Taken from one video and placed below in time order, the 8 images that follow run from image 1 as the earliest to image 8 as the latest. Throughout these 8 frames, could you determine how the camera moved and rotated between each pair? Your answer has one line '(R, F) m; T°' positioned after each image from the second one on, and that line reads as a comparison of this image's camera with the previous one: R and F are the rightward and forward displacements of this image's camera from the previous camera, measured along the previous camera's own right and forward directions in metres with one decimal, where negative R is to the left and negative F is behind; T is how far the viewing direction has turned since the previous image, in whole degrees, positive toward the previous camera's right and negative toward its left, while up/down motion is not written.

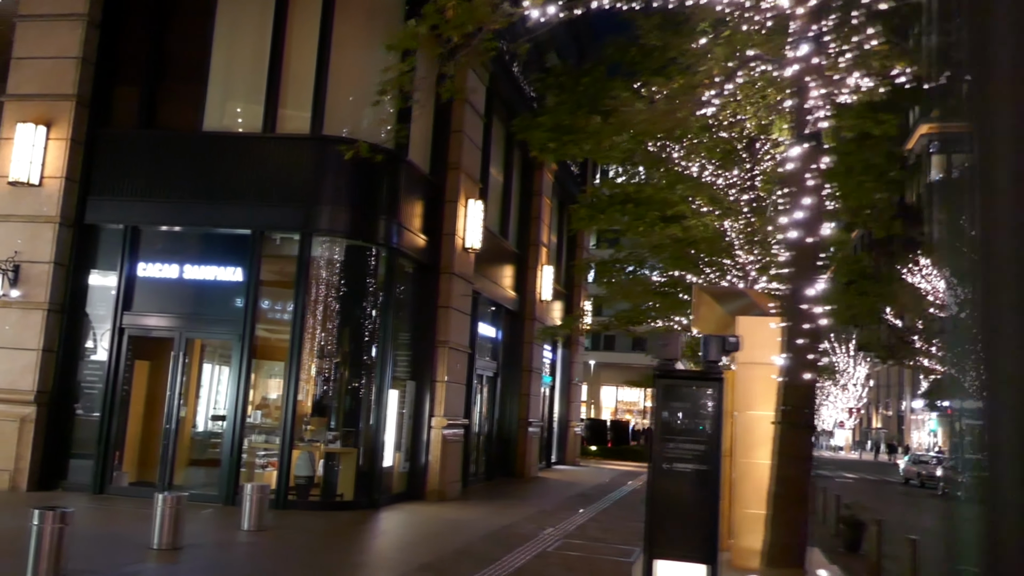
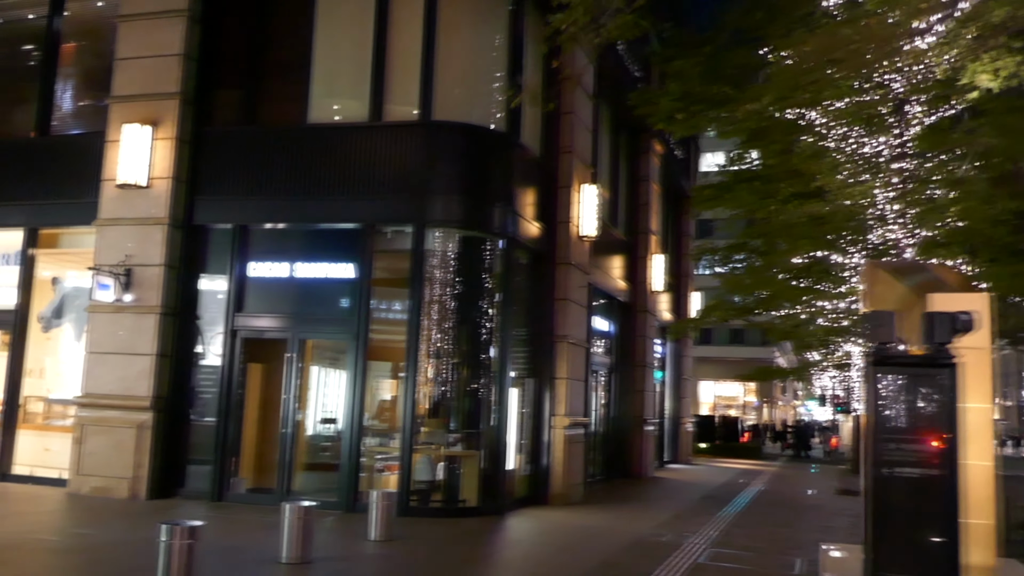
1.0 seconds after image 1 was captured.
(-0.6, +0.9) m; -5°
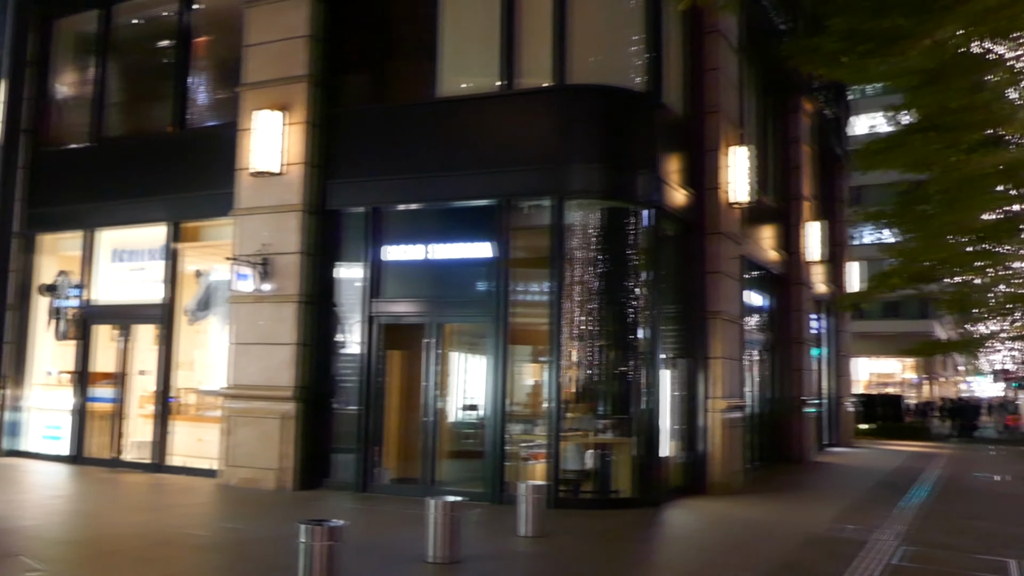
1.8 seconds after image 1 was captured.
(-0.2, +0.9) m; -9°
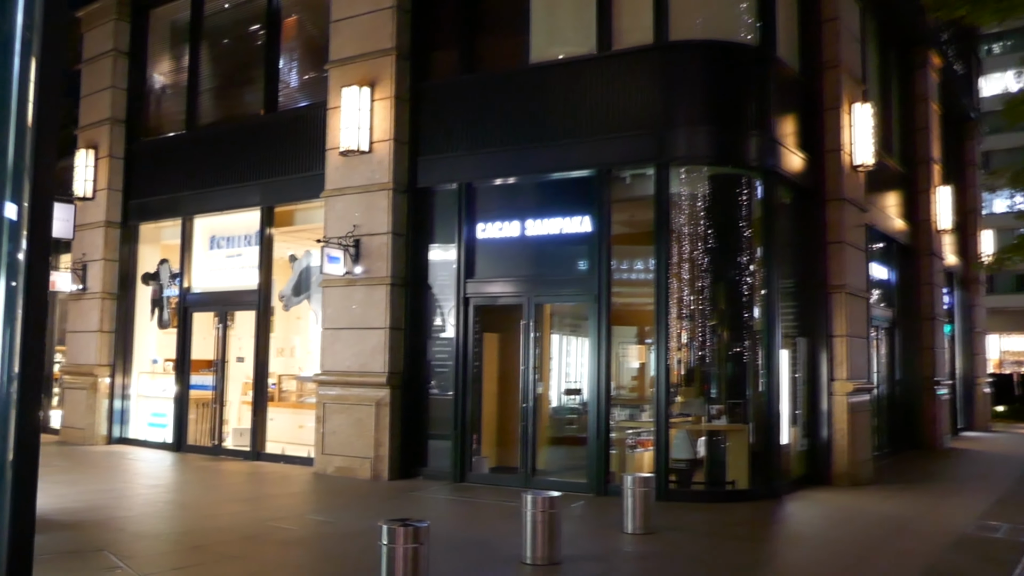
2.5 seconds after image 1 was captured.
(0.0, +0.8) m; -7°
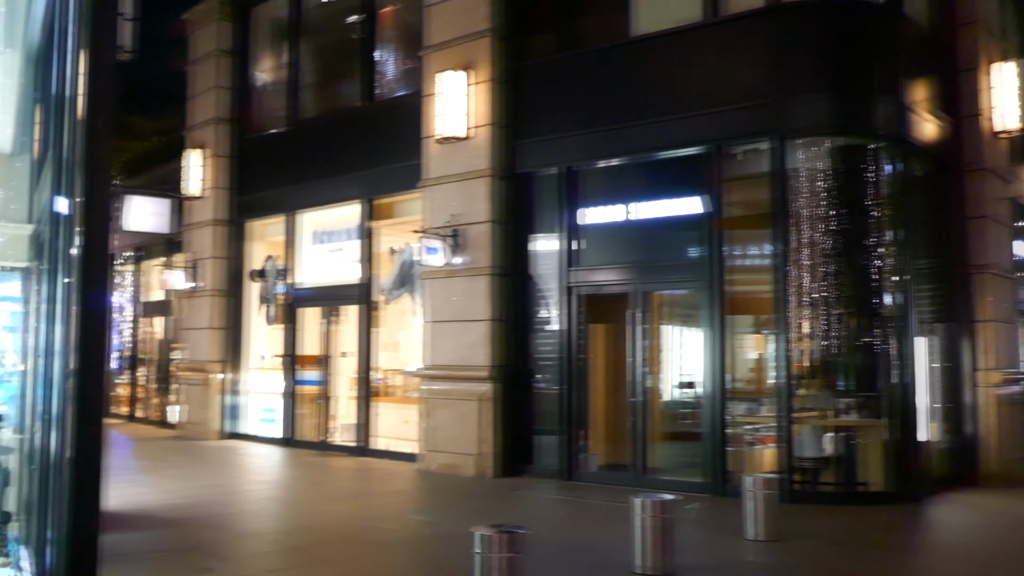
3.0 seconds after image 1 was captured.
(+0.1, +0.6) m; -7°
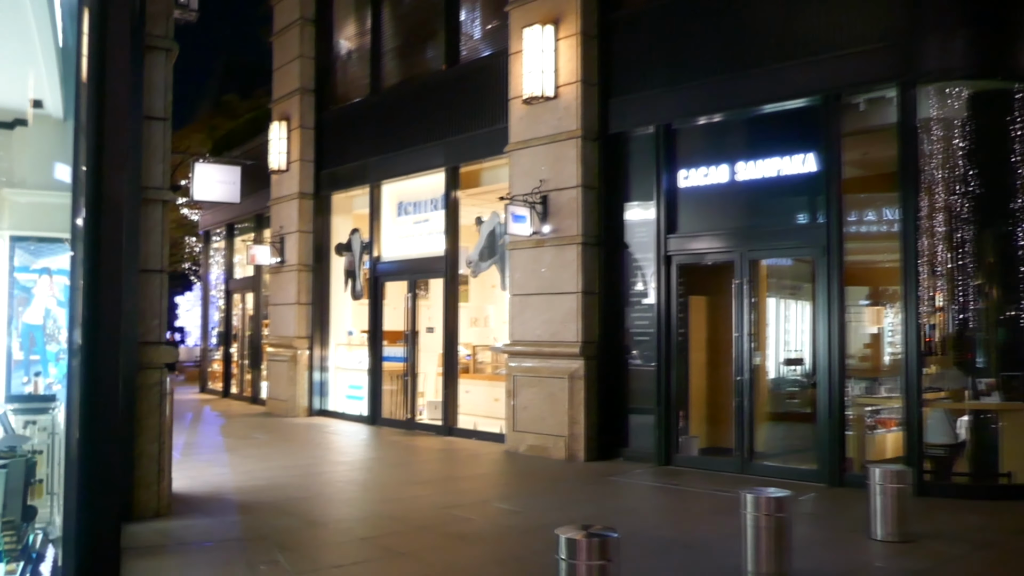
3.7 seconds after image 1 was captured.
(0.0, +0.8) m; -6°
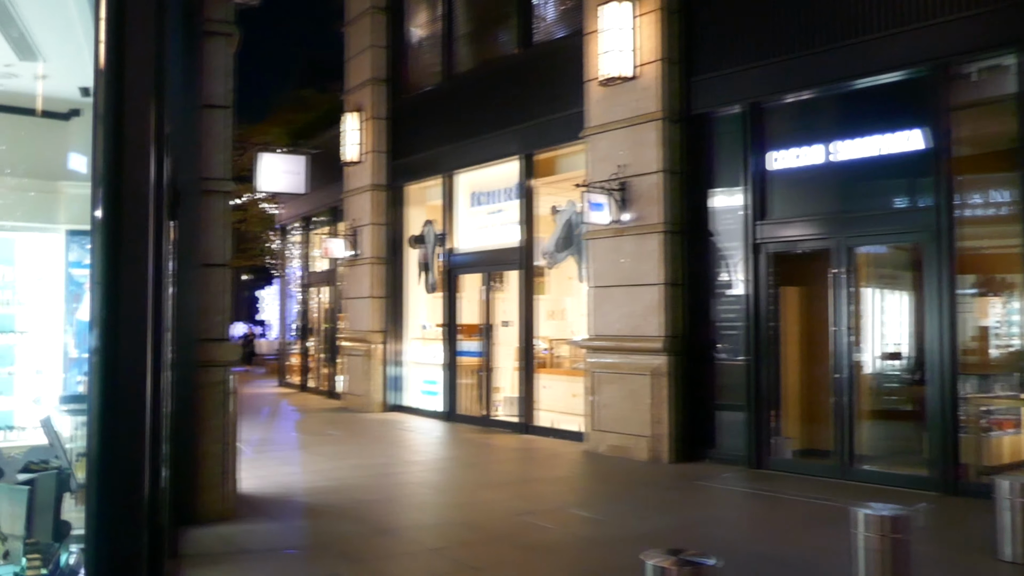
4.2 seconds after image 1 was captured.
(0.0, +0.5) m; -5°
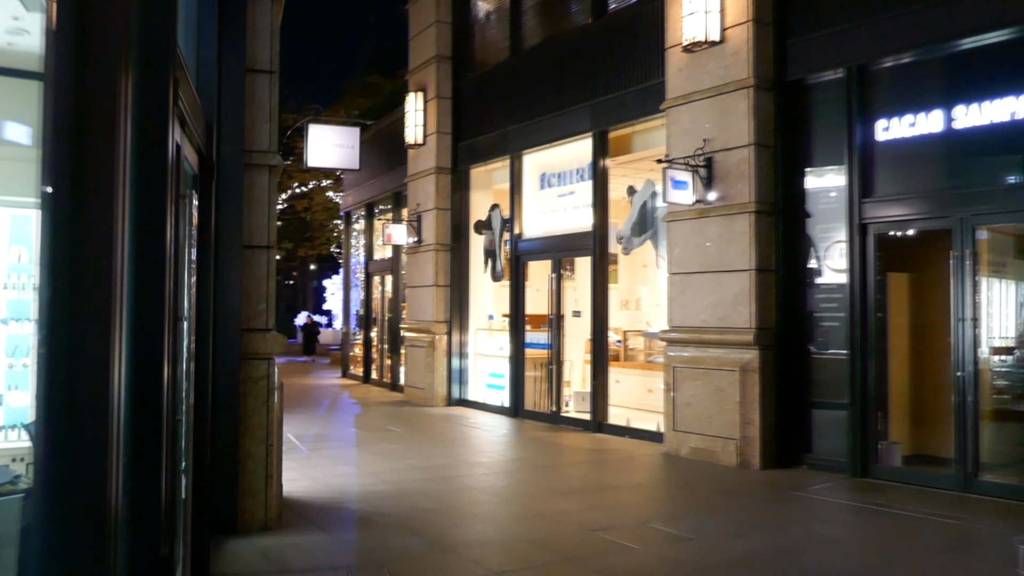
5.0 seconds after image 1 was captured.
(-0.1, +0.9) m; -4°
